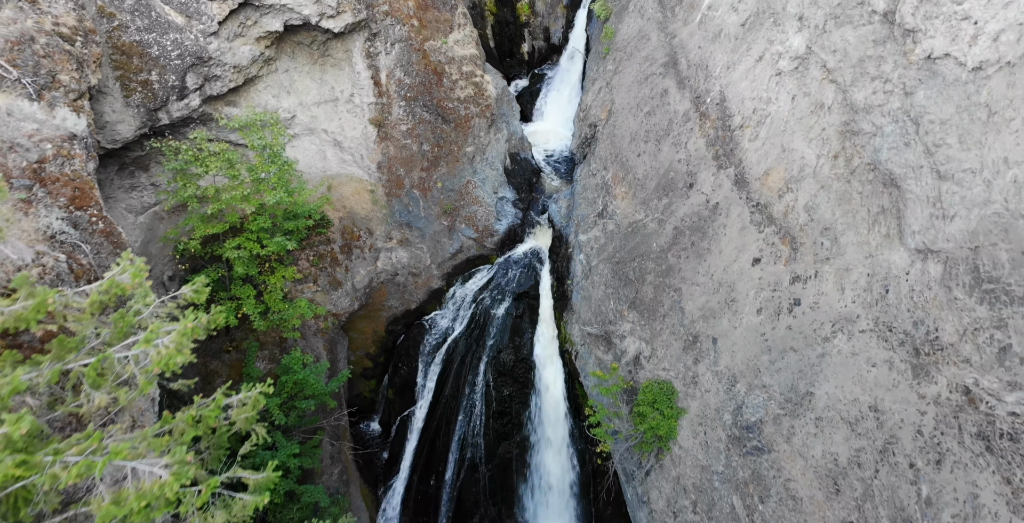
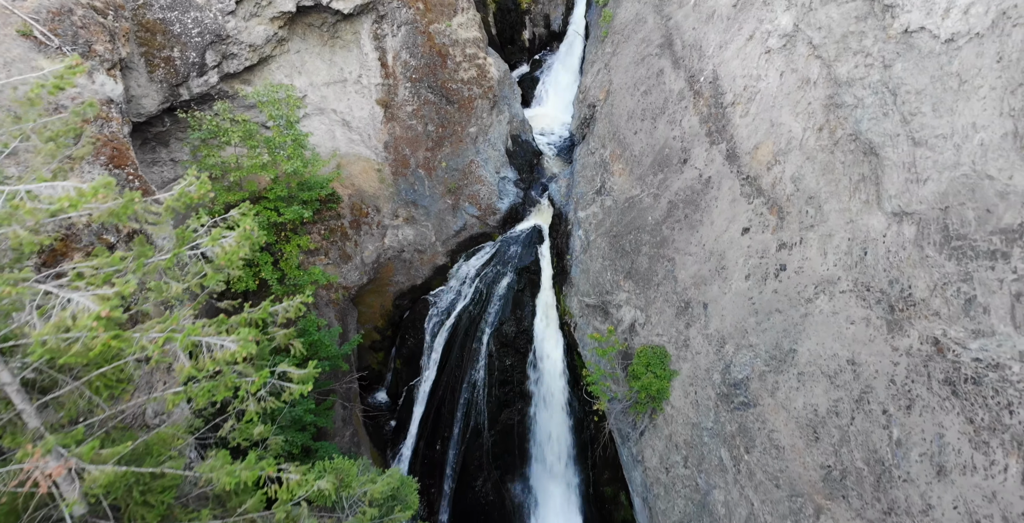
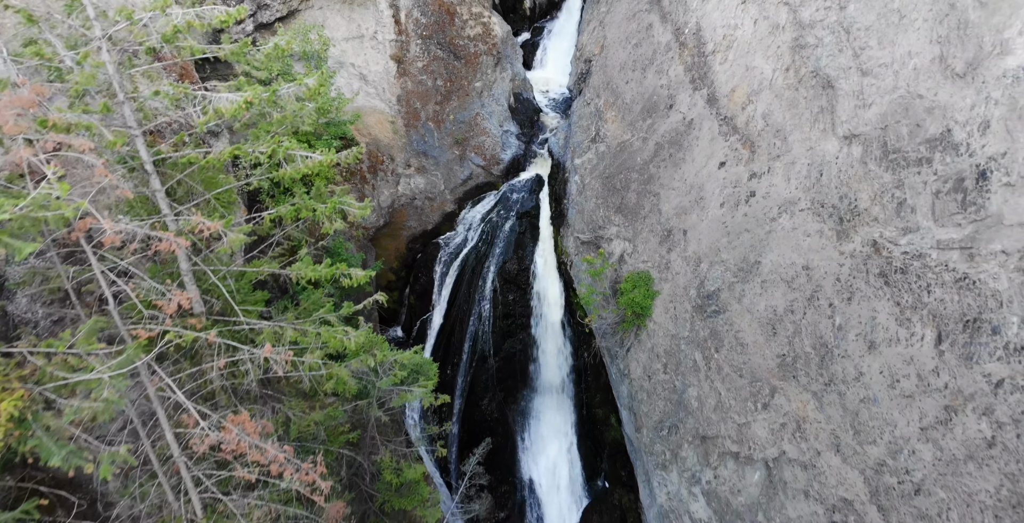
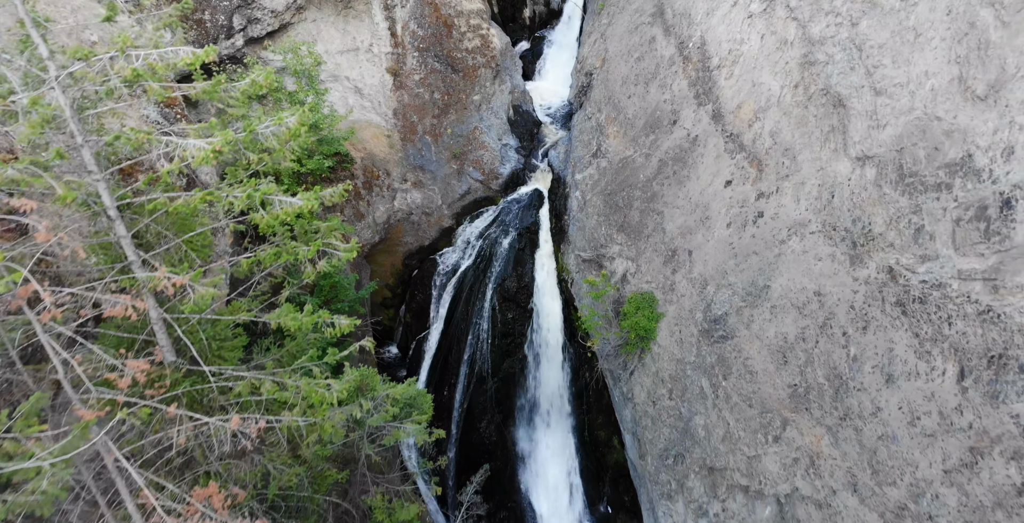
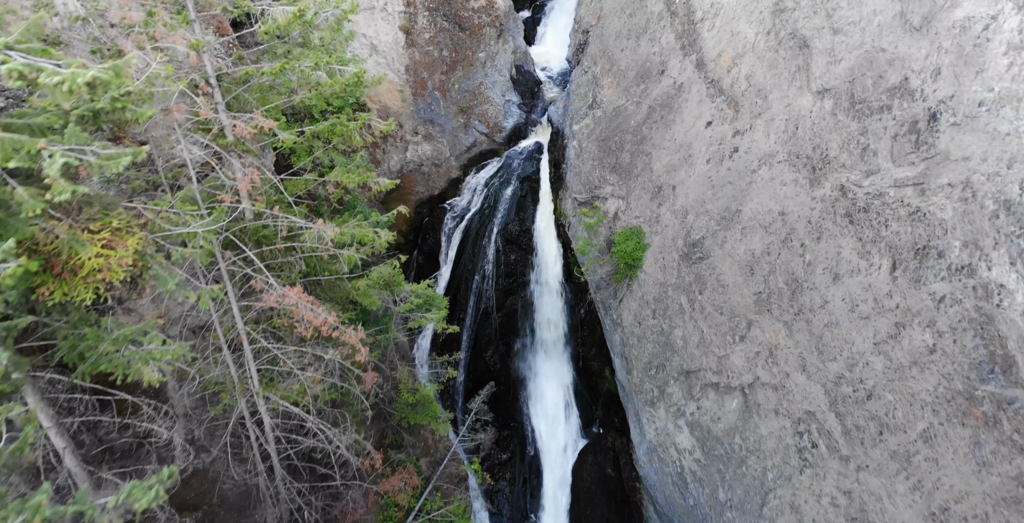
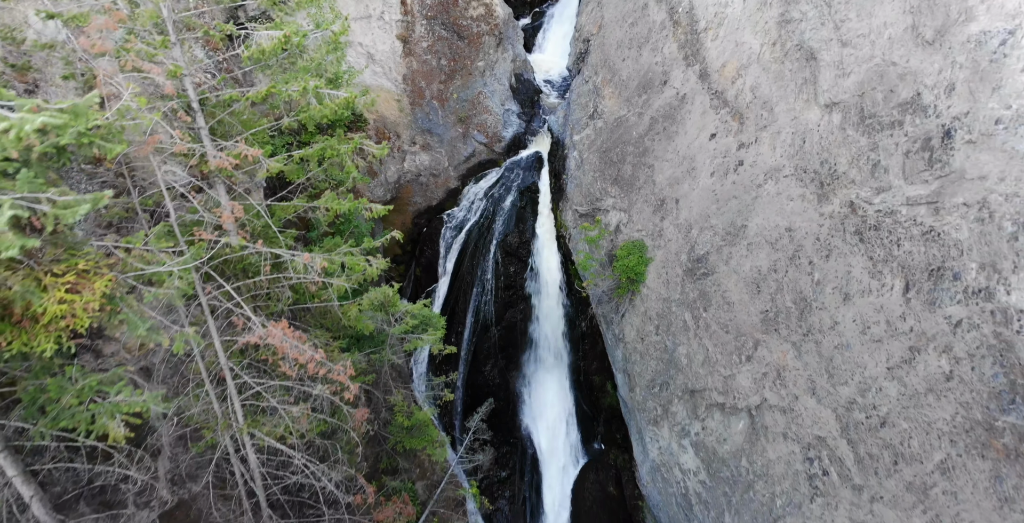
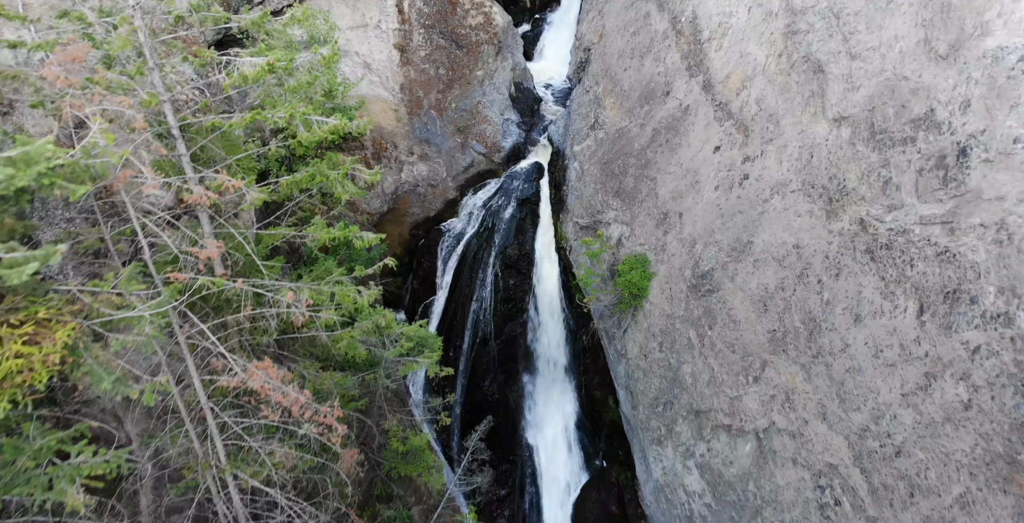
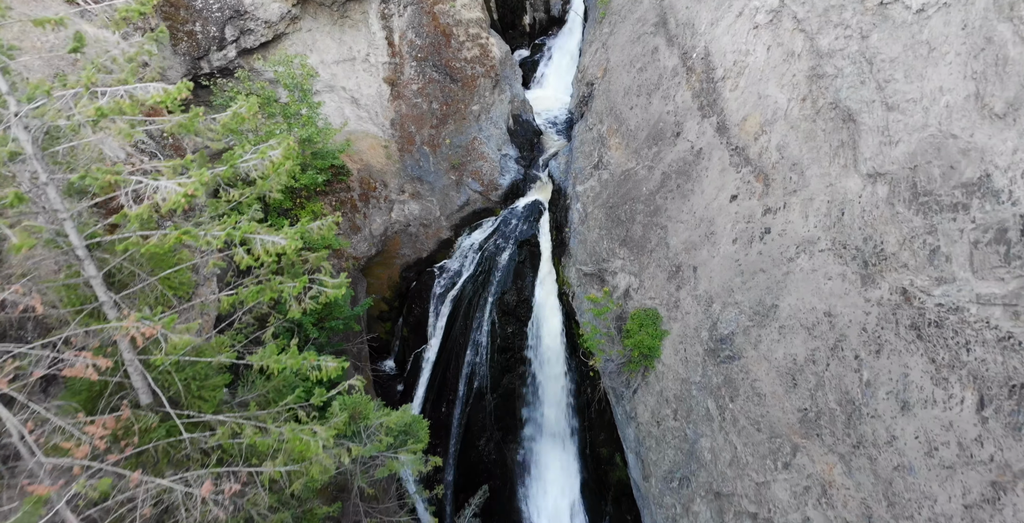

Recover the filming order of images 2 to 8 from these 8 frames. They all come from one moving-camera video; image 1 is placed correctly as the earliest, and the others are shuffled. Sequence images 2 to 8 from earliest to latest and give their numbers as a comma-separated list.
2, 8, 4, 3, 7, 6, 5
